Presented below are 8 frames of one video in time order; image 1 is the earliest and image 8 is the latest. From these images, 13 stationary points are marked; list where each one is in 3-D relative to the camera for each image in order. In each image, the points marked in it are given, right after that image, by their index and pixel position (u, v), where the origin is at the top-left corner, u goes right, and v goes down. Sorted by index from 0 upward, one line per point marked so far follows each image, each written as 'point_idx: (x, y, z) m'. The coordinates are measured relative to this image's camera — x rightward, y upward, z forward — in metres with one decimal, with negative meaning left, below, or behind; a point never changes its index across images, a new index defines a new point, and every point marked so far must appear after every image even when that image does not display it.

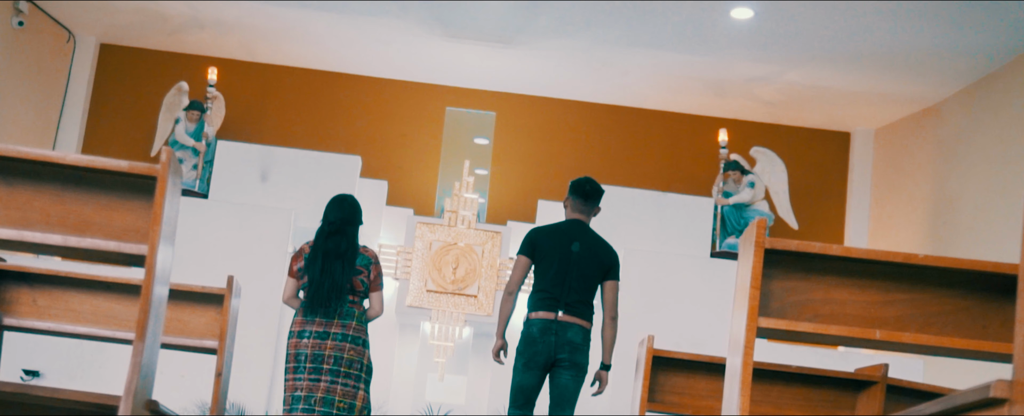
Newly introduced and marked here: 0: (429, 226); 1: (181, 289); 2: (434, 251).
0: (-0.5, -0.1, +6.3) m
1: (-0.8, -0.2, +2.6) m
2: (-0.5, -0.3, +6.3) m
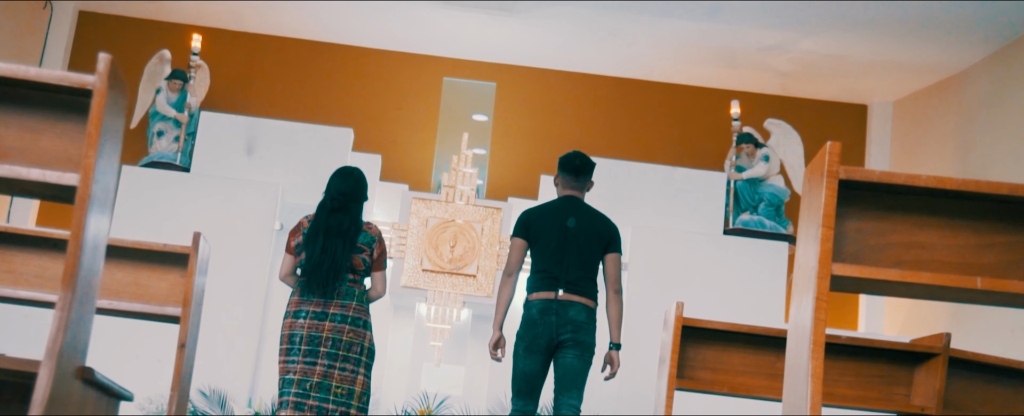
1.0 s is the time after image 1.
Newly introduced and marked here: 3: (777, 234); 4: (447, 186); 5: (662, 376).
0: (-0.5, 0.0, +6.0) m
1: (-0.8, -0.1, +2.3) m
2: (-0.5, -0.1, +5.9) m
3: (+1.5, -0.1, +6.0) m
4: (-0.4, +0.1, +6.0) m
5: (+0.4, -0.4, +2.5) m
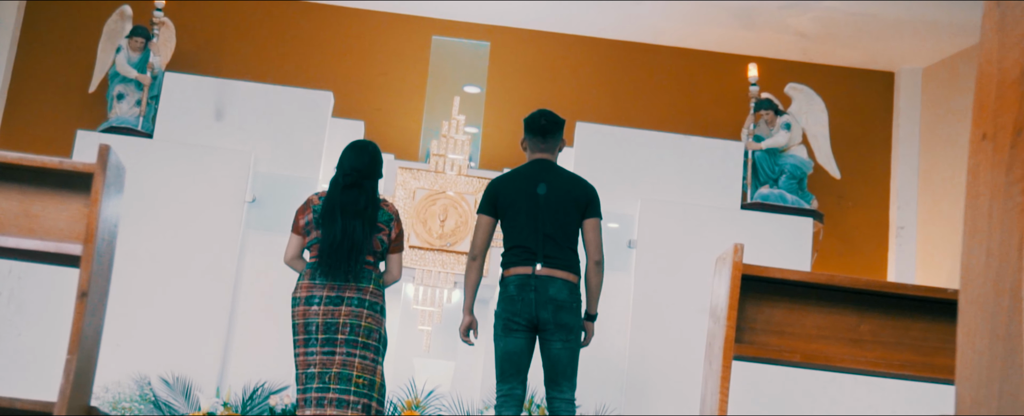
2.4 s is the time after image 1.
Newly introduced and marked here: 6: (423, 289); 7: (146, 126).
0: (-0.5, +0.2, +5.4) m
1: (-0.8, +0.1, +1.7) m
2: (-0.5, 0.0, +5.4) m
3: (+1.5, 0.0, +5.5) m
4: (-0.4, +0.3, +5.4) m
5: (+0.4, -0.2, +1.9) m
6: (-0.4, -0.4, +5.3) m
7: (-2.0, +0.4, +5.7) m
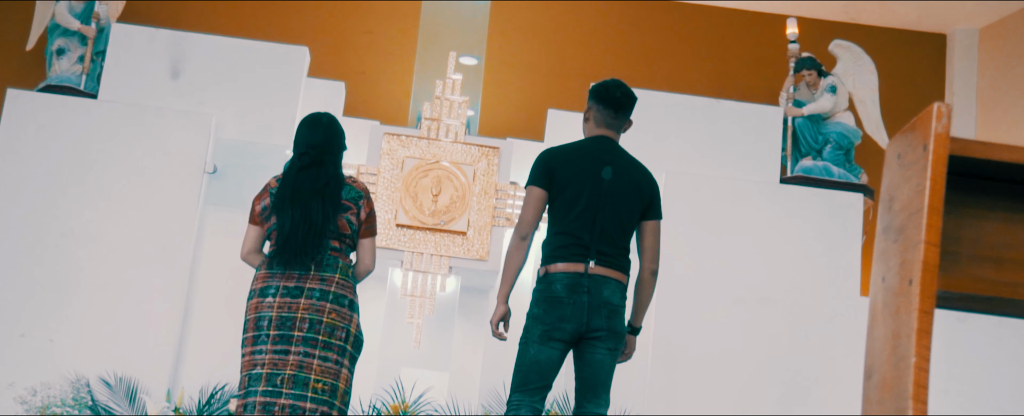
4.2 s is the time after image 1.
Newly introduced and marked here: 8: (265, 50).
0: (-0.5, +0.3, +4.6) m
1: (-0.7, +0.3, +1.0) m
2: (-0.5, +0.2, +4.6) m
3: (+1.5, +0.1, +4.8) m
4: (-0.4, +0.4, +4.7) m
5: (+0.4, -0.1, +1.2) m
6: (-0.4, -0.3, +4.5) m
7: (-2.0, +0.6, +4.9) m
8: (-1.1, +0.7, +4.8) m
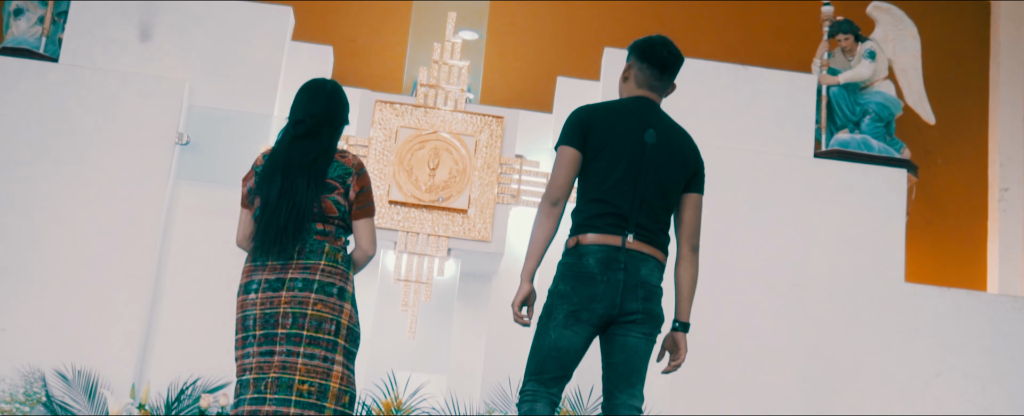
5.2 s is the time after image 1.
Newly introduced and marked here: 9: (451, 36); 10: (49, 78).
0: (-0.5, +0.4, +4.2) m
1: (-0.7, +0.4, +0.5) m
2: (-0.4, +0.3, +4.2) m
3: (+1.5, +0.2, +4.3) m
4: (-0.3, +0.5, +4.2) m
5: (+0.5, +0.1, +0.7) m
6: (-0.4, -0.2, +4.0) m
7: (-1.9, +0.7, +4.4) m
8: (-1.1, +0.8, +4.4) m
9: (-0.3, +0.7, +4.3) m
10: (-1.8, +0.5, +4.1) m
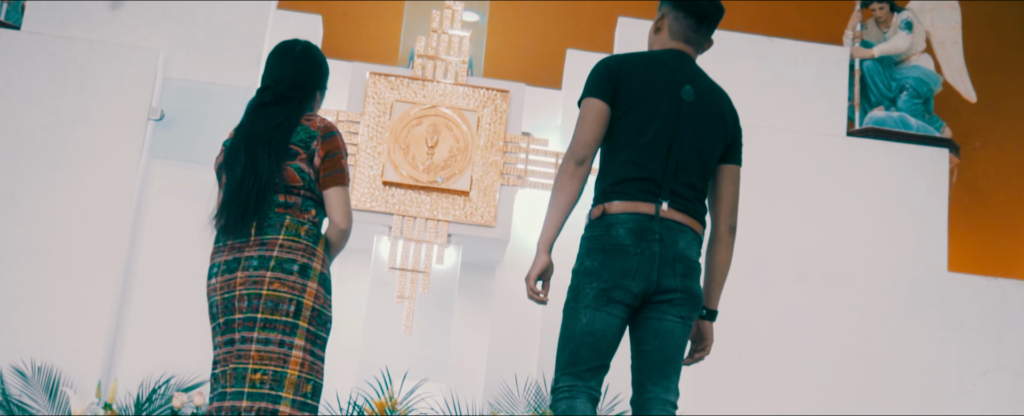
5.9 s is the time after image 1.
0: (-0.5, +0.5, +3.8) m
1: (-0.7, +0.5, +0.2) m
2: (-0.4, +0.3, +3.8) m
3: (+1.6, +0.3, +3.9) m
4: (-0.3, +0.6, +3.9) m
5: (+0.5, +0.1, +0.4) m
6: (-0.4, -0.1, +3.7) m
7: (-1.9, +0.7, +4.1) m
8: (-1.1, +0.9, +4.0) m
9: (-0.2, +0.8, +4.0) m
10: (-1.8, +0.6, +3.7) m
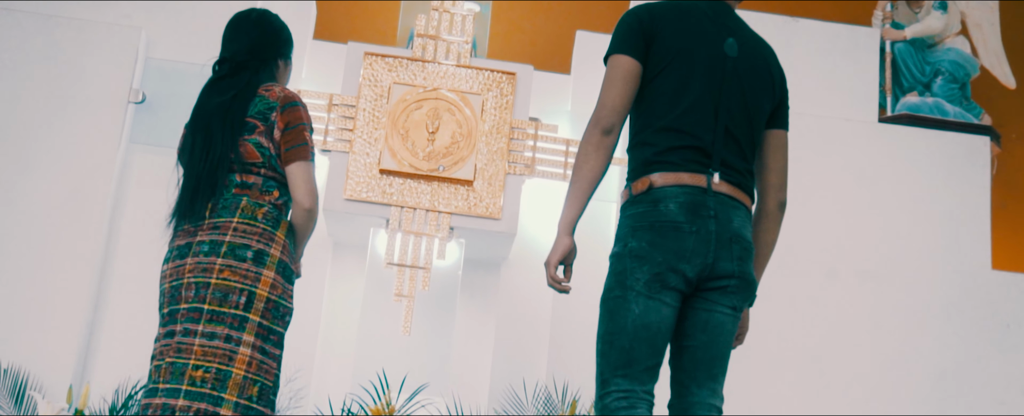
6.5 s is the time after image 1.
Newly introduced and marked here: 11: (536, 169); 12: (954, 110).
0: (-0.4, +0.5, +3.5) m
1: (-0.6, +0.5, -0.1) m
2: (-0.4, +0.4, +3.5) m
3: (+1.6, +0.3, +3.7) m
4: (-0.3, +0.6, +3.6) m
5: (+0.5, +0.2, +0.1) m
6: (-0.4, -0.1, +3.4) m
7: (-1.9, +0.7, +3.8) m
8: (-1.1, +0.9, +3.7) m
9: (-0.2, +0.8, +3.7) m
10: (-1.7, +0.6, +3.4) m
11: (+0.1, +0.1, +3.6) m
12: (+1.6, +0.3, +3.7) m
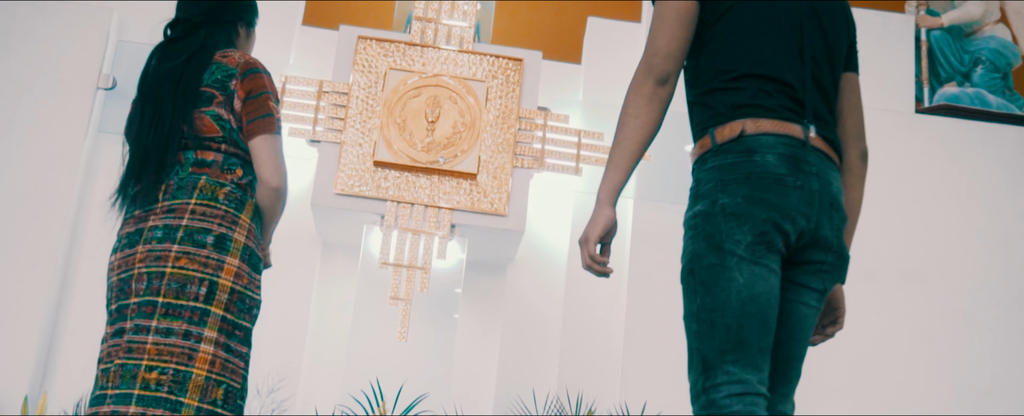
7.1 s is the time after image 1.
0: (-0.4, +0.5, +3.3) m
1: (-0.6, +0.6, -0.4) m
2: (-0.4, +0.4, +3.2) m
3: (+1.6, +0.3, +3.4) m
4: (-0.3, +0.6, +3.3) m
5: (+0.6, +0.3, -0.2) m
6: (-0.3, -0.1, +3.1) m
7: (-1.9, +0.8, +3.5) m
8: (-1.0, +0.9, +3.4) m
9: (-0.2, +0.8, +3.4) m
10: (-1.7, +0.6, +3.1) m
11: (+0.1, +0.1, +3.3) m
12: (+1.6, +0.3, +3.5) m
